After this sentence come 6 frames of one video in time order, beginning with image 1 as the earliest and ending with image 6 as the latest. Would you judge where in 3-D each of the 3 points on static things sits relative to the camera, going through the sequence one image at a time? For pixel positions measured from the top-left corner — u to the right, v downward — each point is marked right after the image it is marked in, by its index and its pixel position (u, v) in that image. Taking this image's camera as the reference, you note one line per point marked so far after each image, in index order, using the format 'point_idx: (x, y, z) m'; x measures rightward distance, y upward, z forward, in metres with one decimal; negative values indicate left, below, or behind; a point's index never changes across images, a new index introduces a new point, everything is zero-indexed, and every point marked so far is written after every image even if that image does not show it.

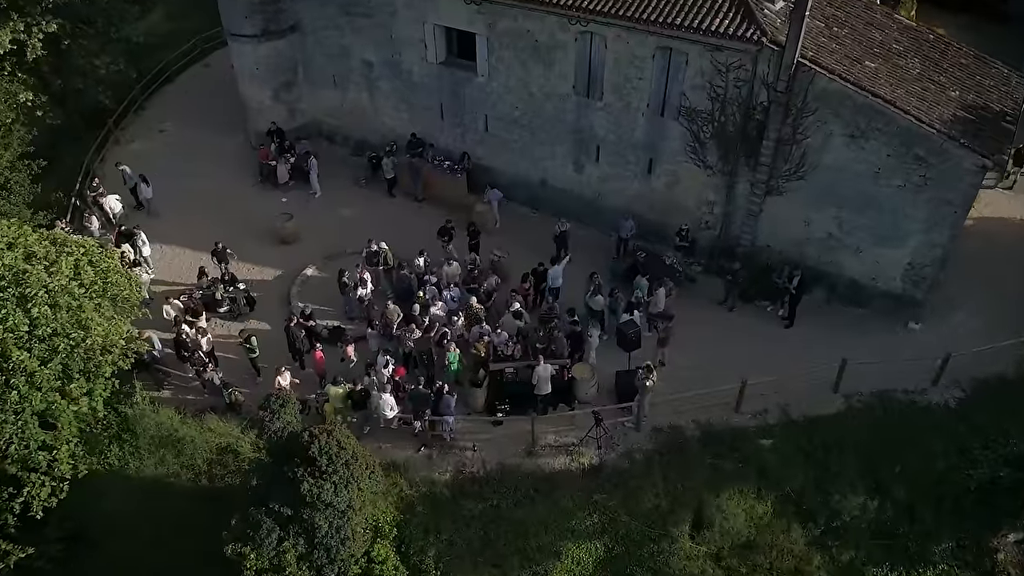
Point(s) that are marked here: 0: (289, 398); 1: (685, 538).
0: (-4.1, -2.0, +14.5) m
1: (+3.3, -4.9, +15.3) m
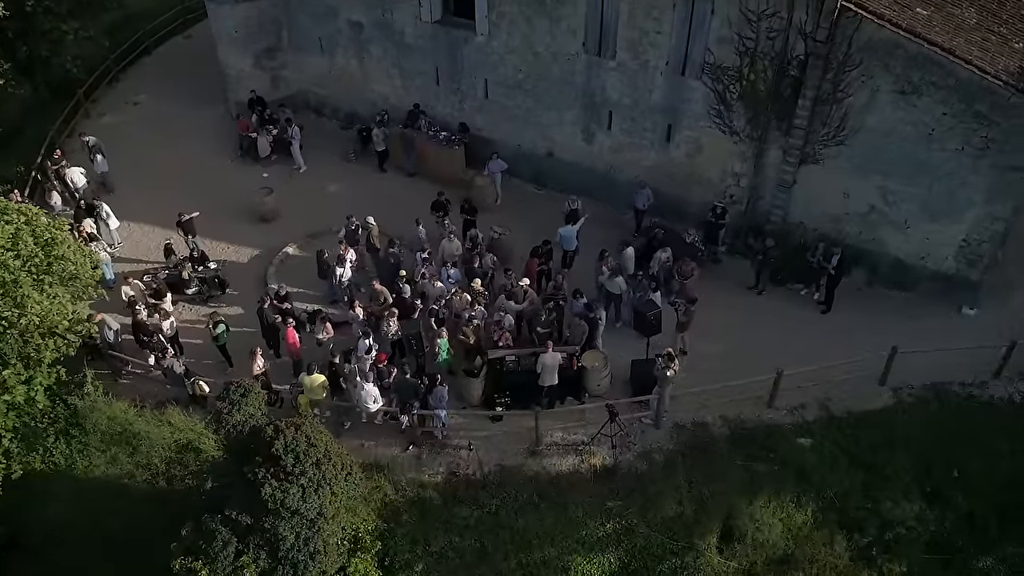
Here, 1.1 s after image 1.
0: (-4.1, -1.5, +12.4) m
1: (+3.3, -4.5, +13.2) m
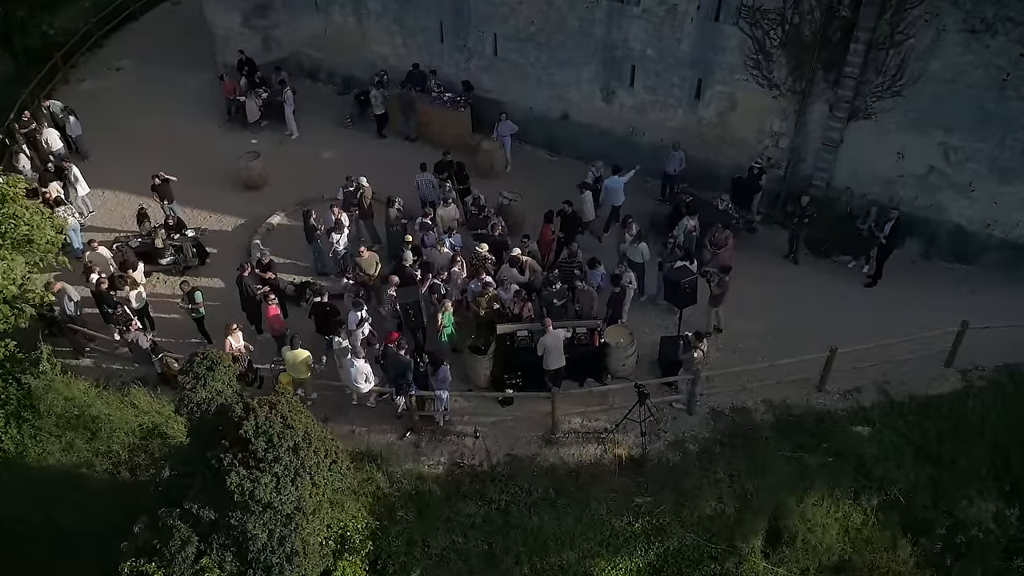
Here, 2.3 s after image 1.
0: (-3.9, -0.9, +10.6) m
1: (+3.5, -3.9, +11.3) m
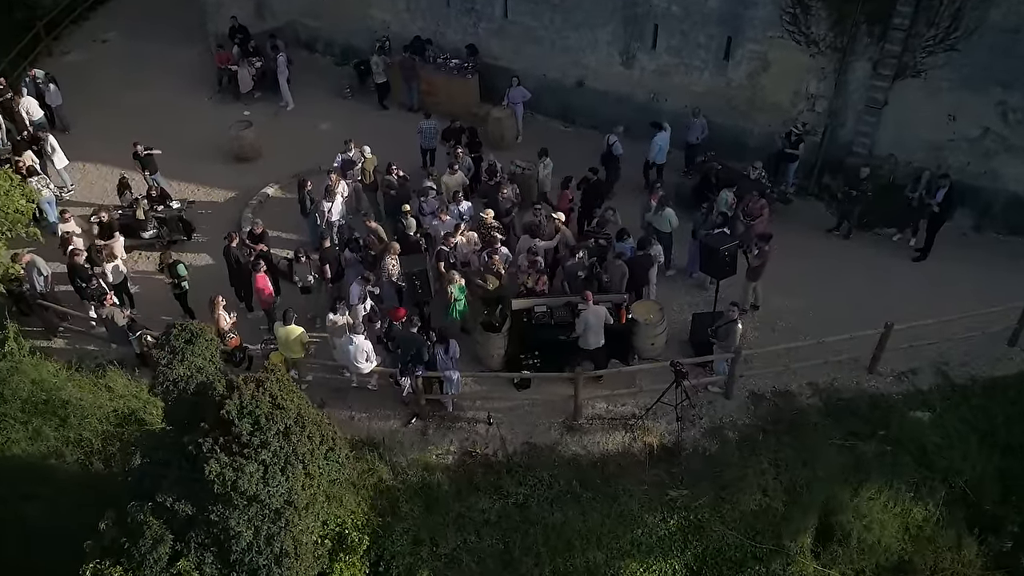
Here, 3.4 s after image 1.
0: (-3.7, -0.5, +9.3) m
1: (+3.8, -3.5, +10.1) m
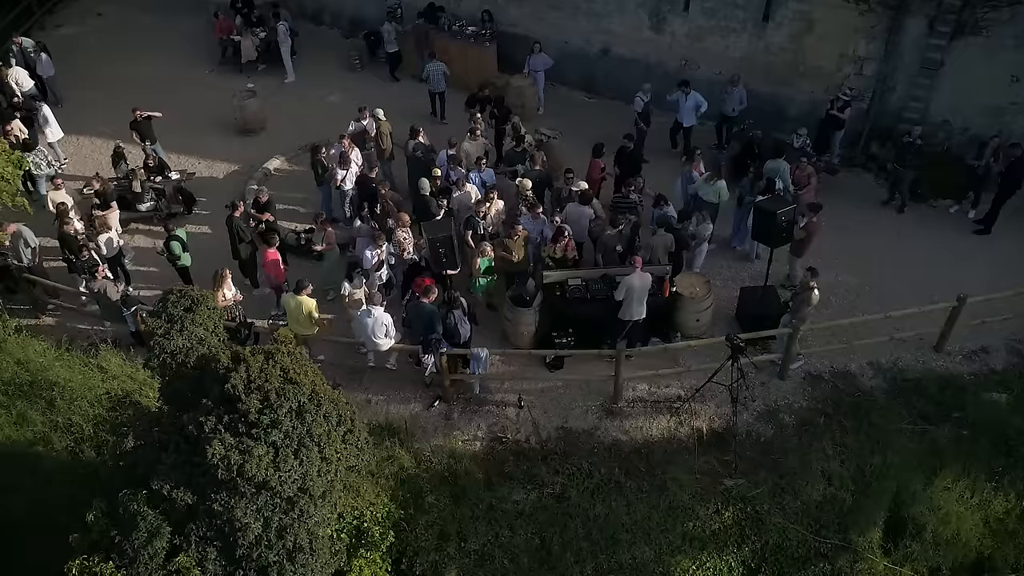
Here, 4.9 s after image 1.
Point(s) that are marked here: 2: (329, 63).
0: (-3.2, -0.1, +8.3) m
1: (+4.2, -3.1, +9.0) m
2: (-4.3, +5.3, +18.4) m
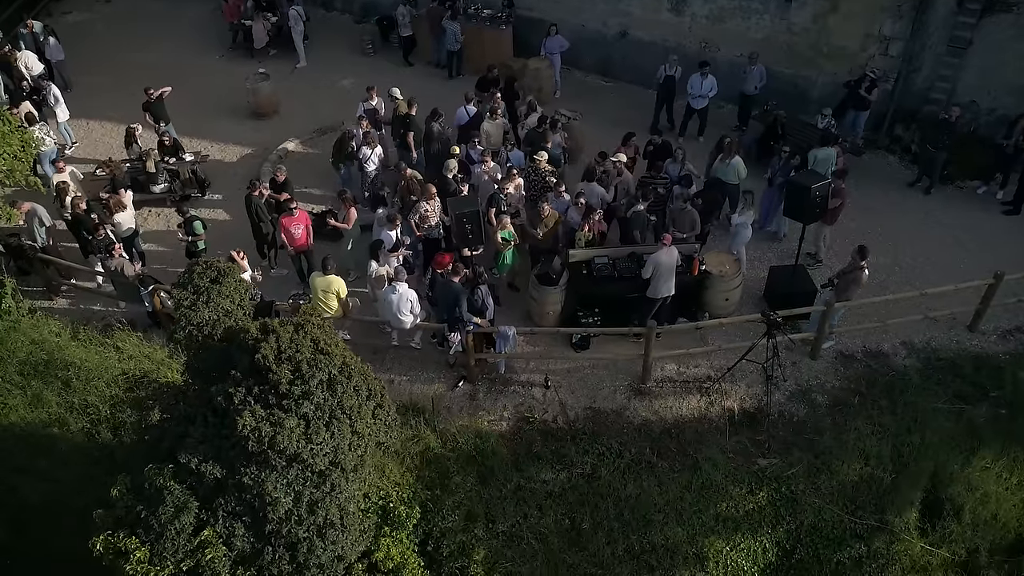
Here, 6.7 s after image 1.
0: (-2.9, +0.2, +8.1) m
1: (+4.5, -2.8, +8.8) m
2: (-3.9, +5.6, +18.2) m
